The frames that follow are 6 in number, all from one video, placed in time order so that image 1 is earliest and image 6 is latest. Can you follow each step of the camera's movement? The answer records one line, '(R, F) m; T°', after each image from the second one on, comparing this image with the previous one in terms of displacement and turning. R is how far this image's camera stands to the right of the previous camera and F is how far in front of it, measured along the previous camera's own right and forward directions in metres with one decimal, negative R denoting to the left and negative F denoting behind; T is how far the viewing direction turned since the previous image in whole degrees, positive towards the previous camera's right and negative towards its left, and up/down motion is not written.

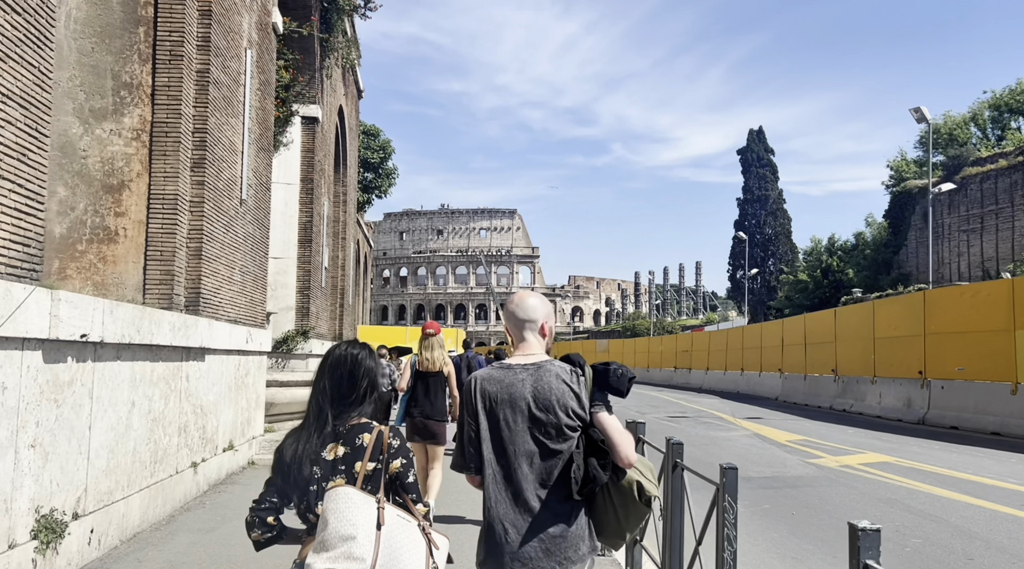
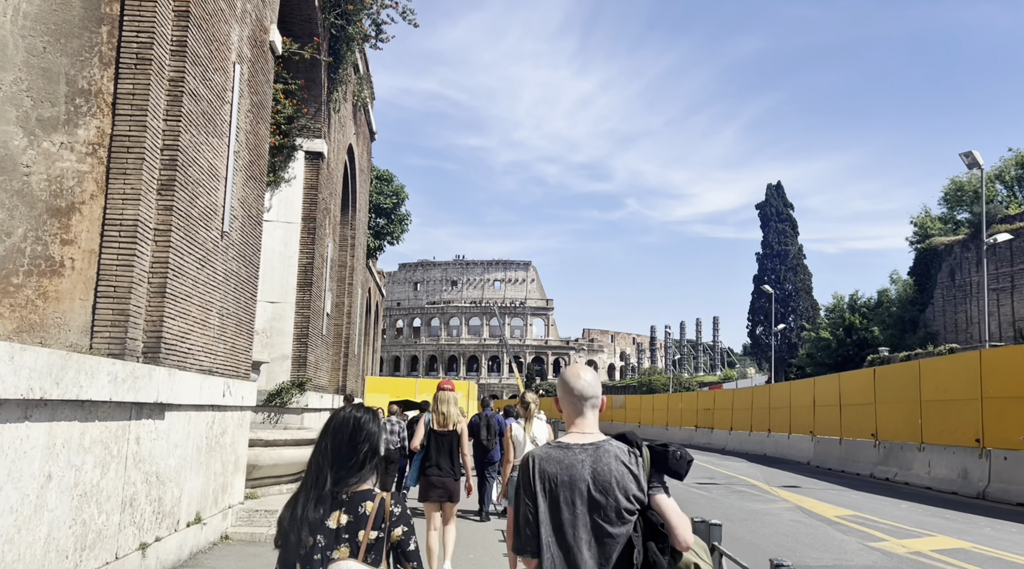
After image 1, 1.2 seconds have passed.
(-0.1, +1.7) m; -1°
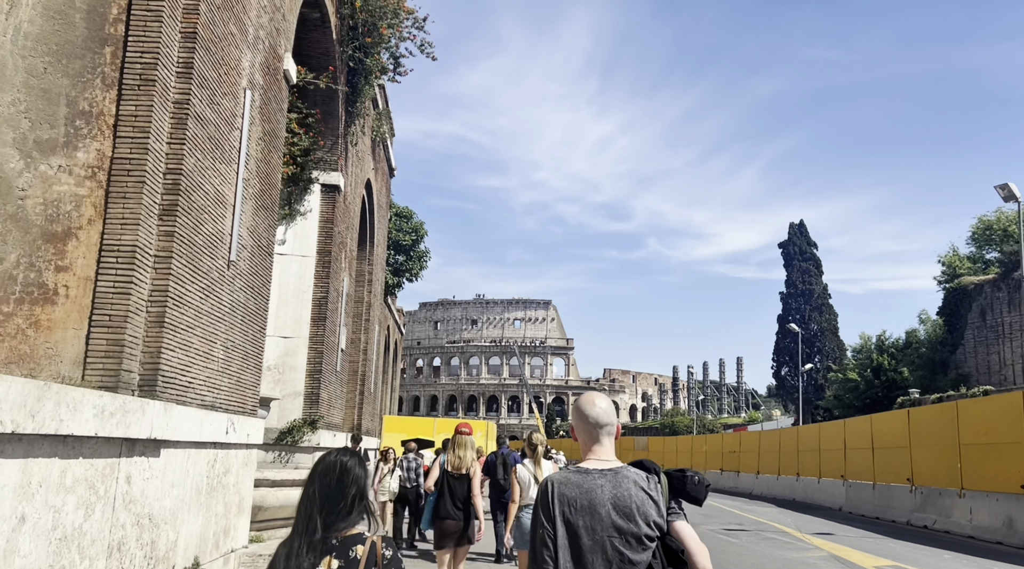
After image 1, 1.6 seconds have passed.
(0.0, +0.5) m; -1°
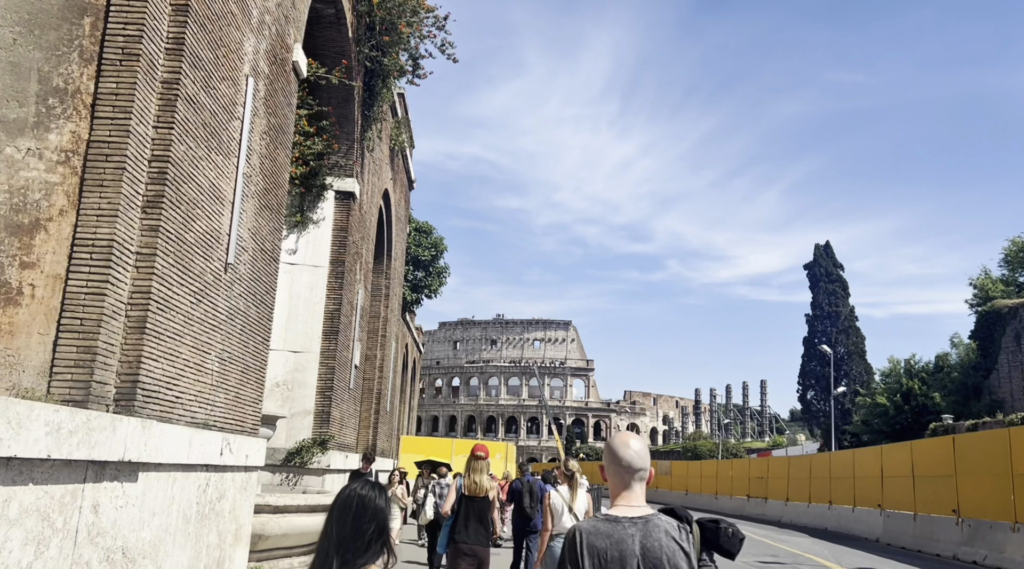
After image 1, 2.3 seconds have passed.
(-0.1, +1.1) m; -1°
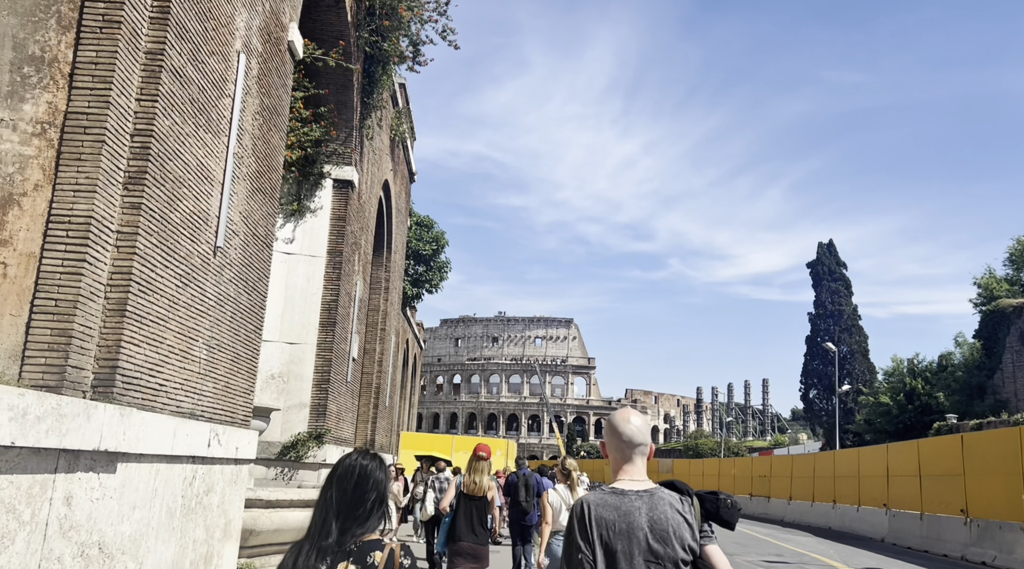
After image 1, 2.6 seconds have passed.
(0.0, +0.4) m; 0°
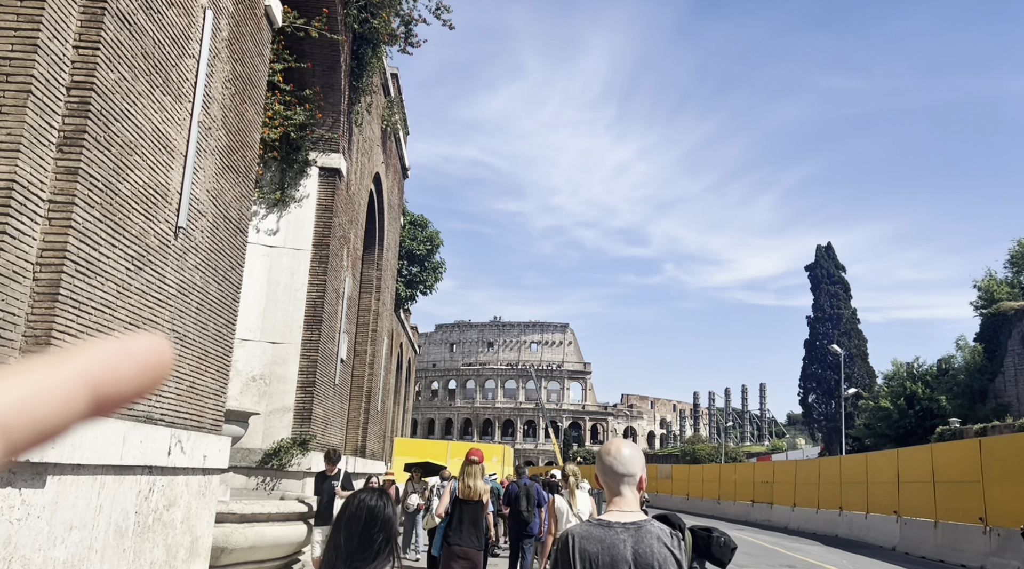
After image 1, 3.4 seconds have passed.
(-0.1, +1.2) m; 0°
